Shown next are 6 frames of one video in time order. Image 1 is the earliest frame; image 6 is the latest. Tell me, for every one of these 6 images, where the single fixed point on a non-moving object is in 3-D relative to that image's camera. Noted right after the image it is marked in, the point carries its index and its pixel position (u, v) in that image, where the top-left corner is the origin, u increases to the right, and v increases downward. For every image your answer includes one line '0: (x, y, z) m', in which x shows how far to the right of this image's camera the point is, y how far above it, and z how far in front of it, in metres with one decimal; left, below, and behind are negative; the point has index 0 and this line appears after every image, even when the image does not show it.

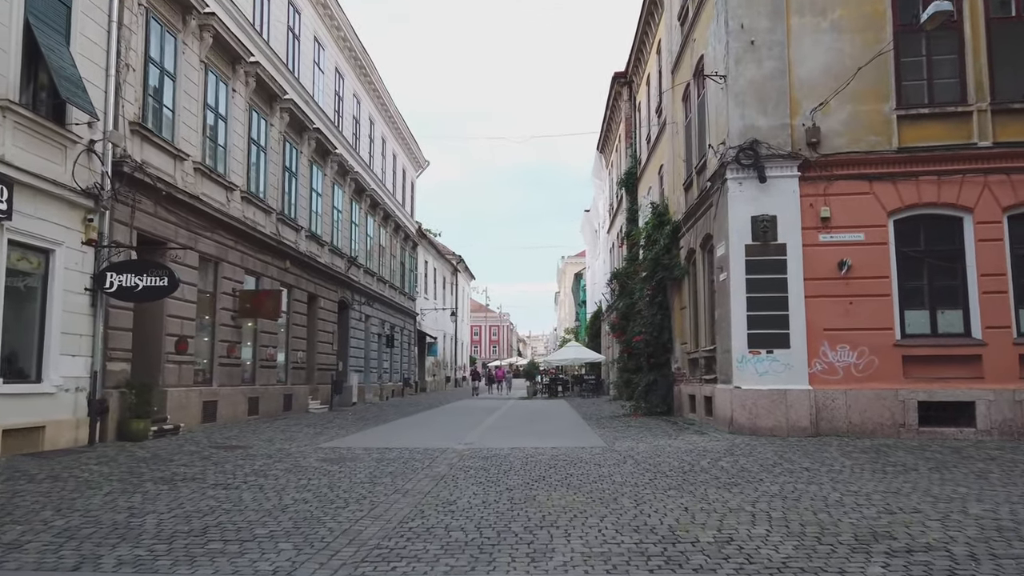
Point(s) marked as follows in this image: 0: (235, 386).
0: (-6.6, -2.3, +18.6) m
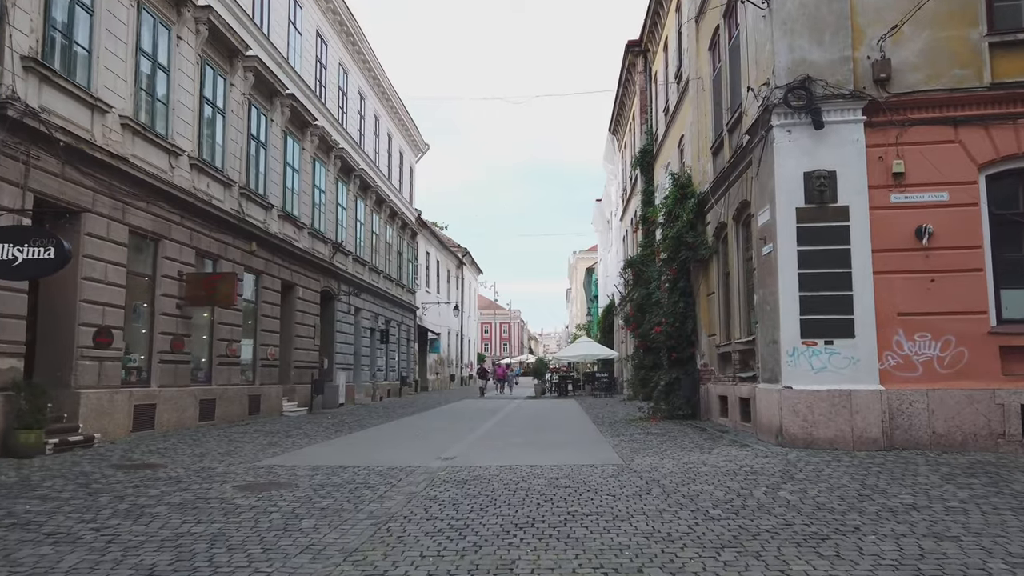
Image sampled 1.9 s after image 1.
0: (-6.7, -2.0, +15.8) m
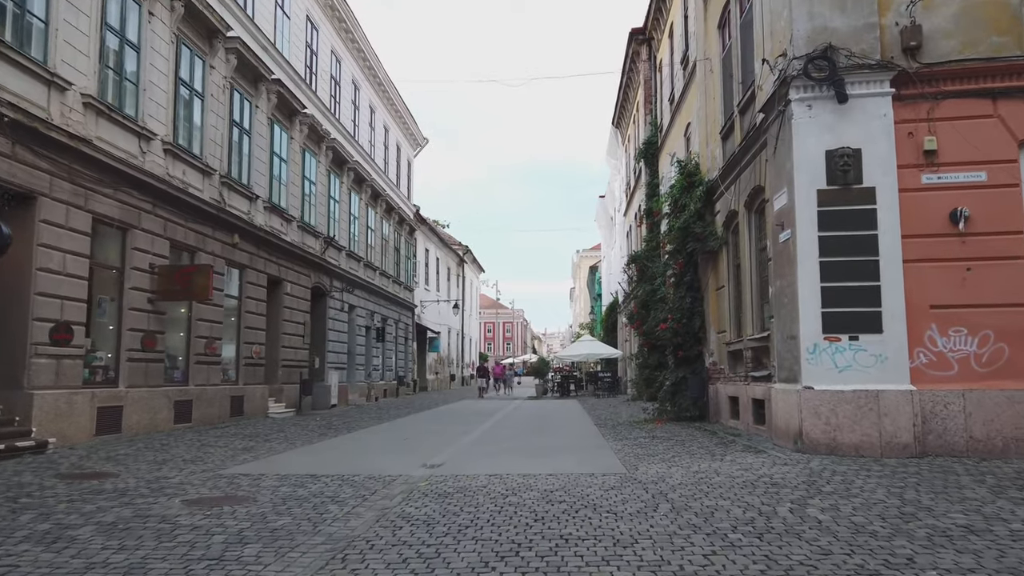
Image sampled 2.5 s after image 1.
0: (-6.7, -1.9, +14.7) m
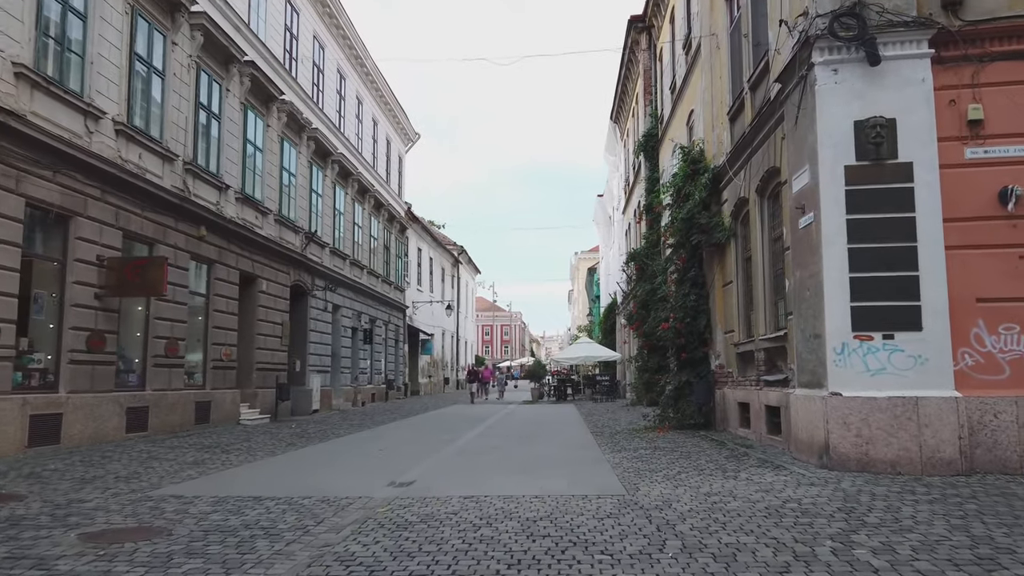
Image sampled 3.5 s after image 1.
0: (-7.0, -1.8, +13.3) m
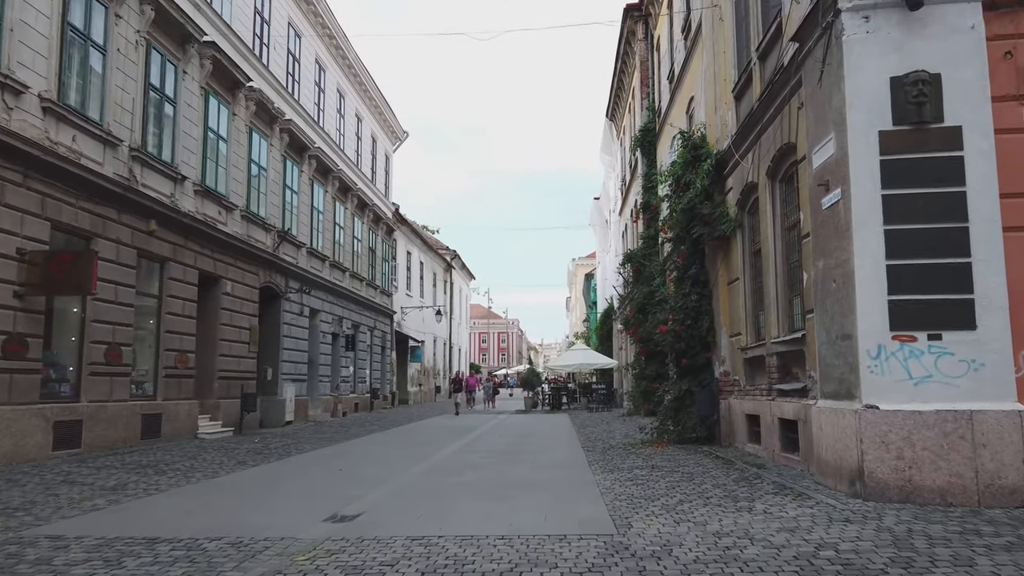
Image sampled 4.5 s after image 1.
0: (-7.3, -1.7, +11.7) m
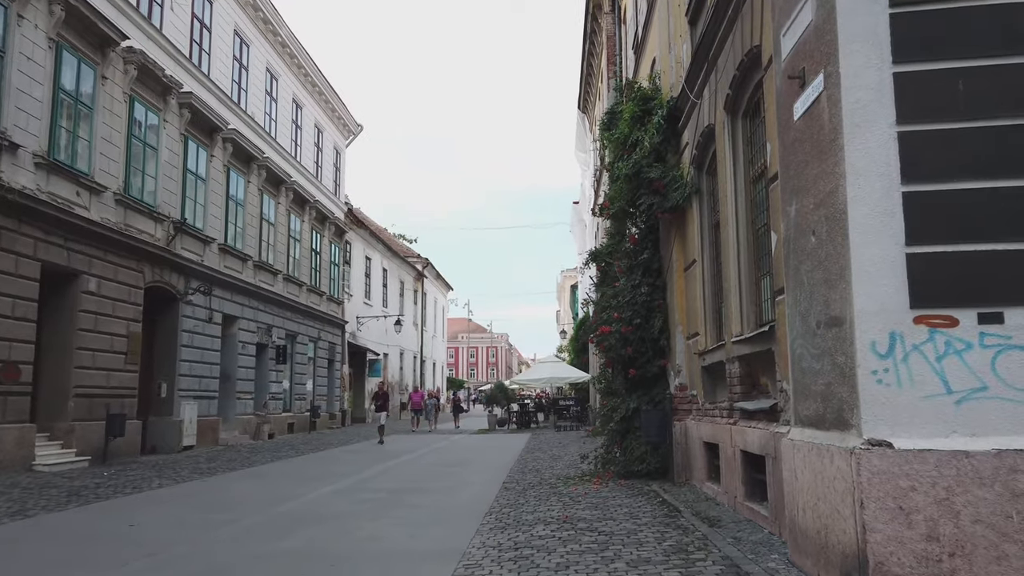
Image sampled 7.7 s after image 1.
0: (-8.8, -1.6, +8.4) m
